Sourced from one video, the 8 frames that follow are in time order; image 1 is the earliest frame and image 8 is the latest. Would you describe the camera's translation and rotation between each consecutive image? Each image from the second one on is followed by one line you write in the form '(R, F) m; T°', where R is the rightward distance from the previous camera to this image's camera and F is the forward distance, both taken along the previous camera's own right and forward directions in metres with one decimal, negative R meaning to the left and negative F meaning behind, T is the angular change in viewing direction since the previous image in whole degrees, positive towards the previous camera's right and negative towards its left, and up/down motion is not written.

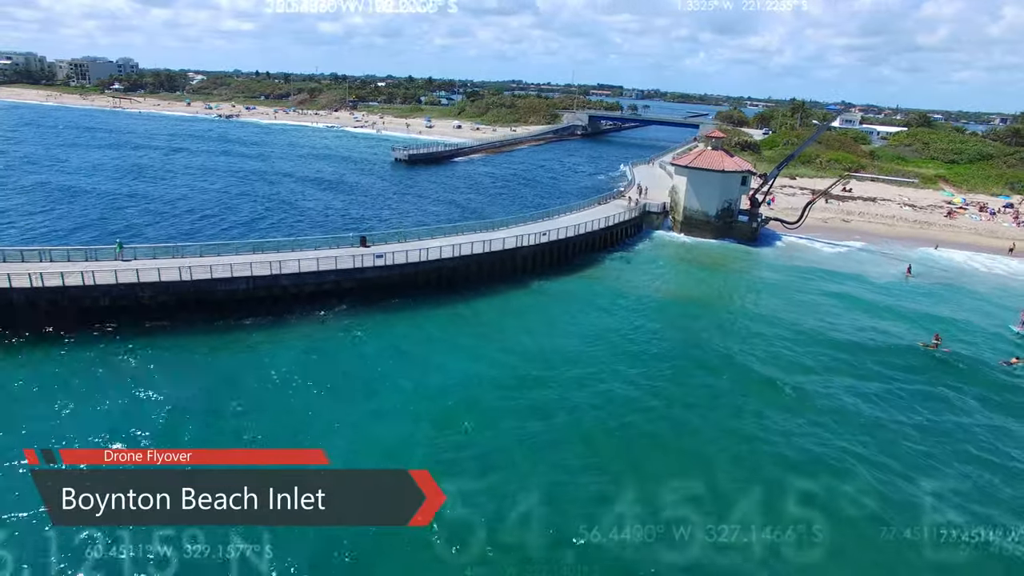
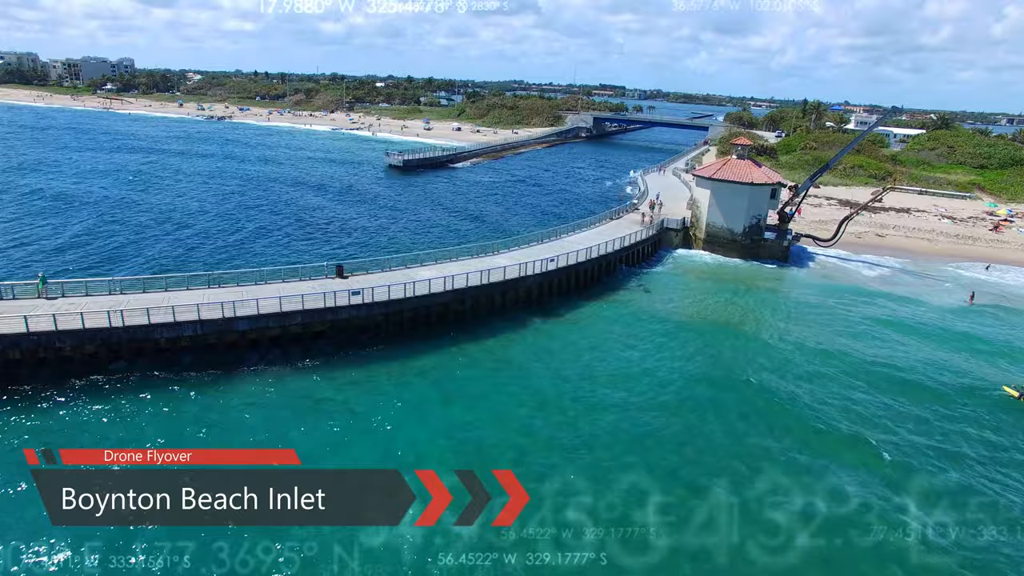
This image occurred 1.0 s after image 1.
(-0.1, +4.8) m; 0°
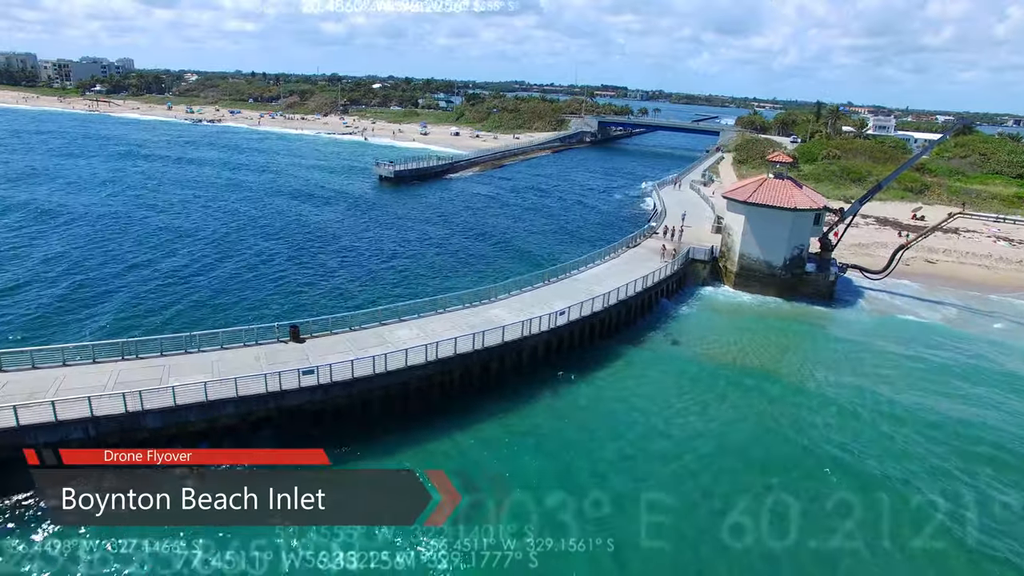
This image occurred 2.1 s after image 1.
(0.0, +5.8) m; 0°
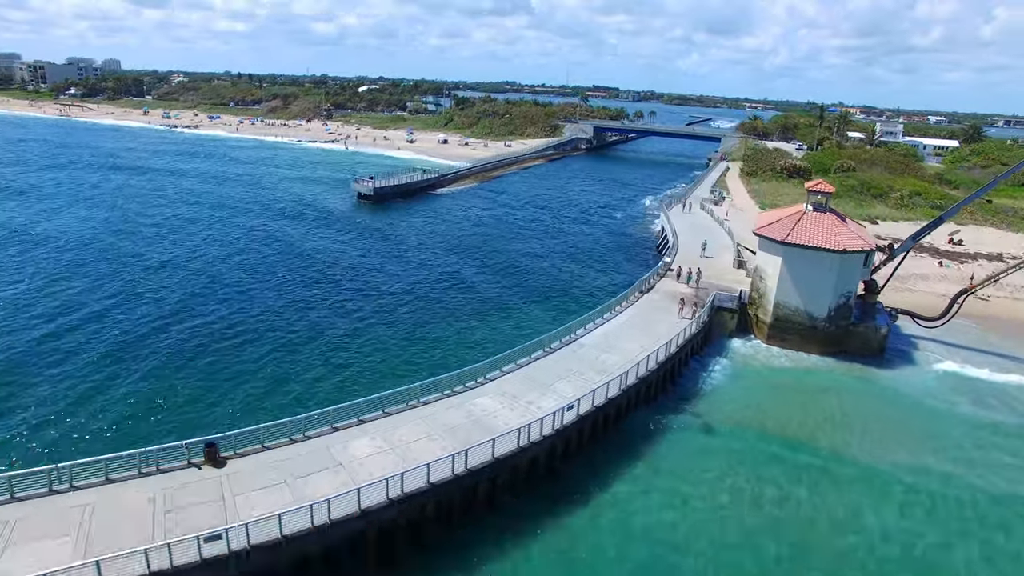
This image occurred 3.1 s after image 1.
(0.0, +5.7) m; +1°
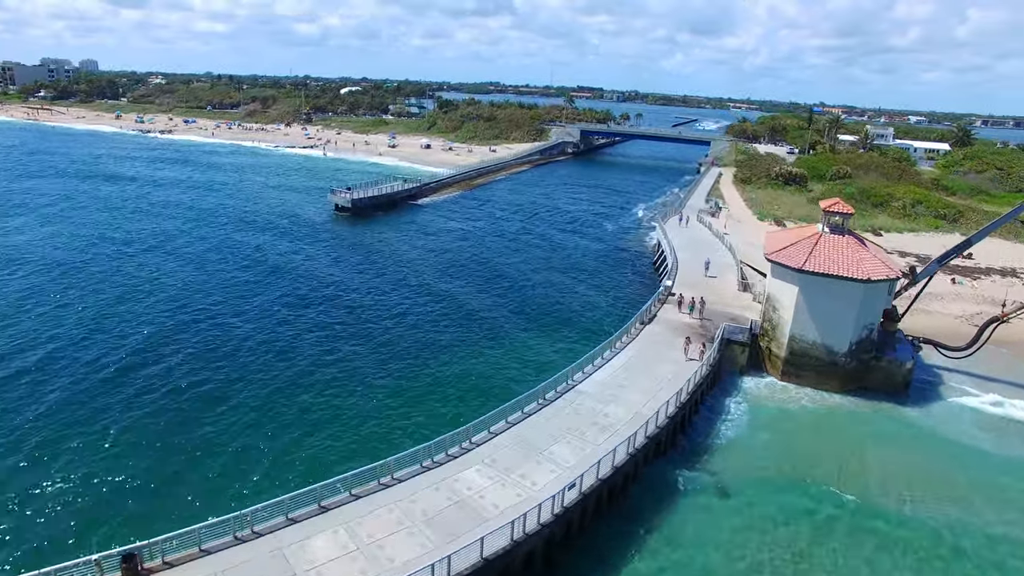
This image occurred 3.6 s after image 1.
(-0.1, +3.0) m; +1°
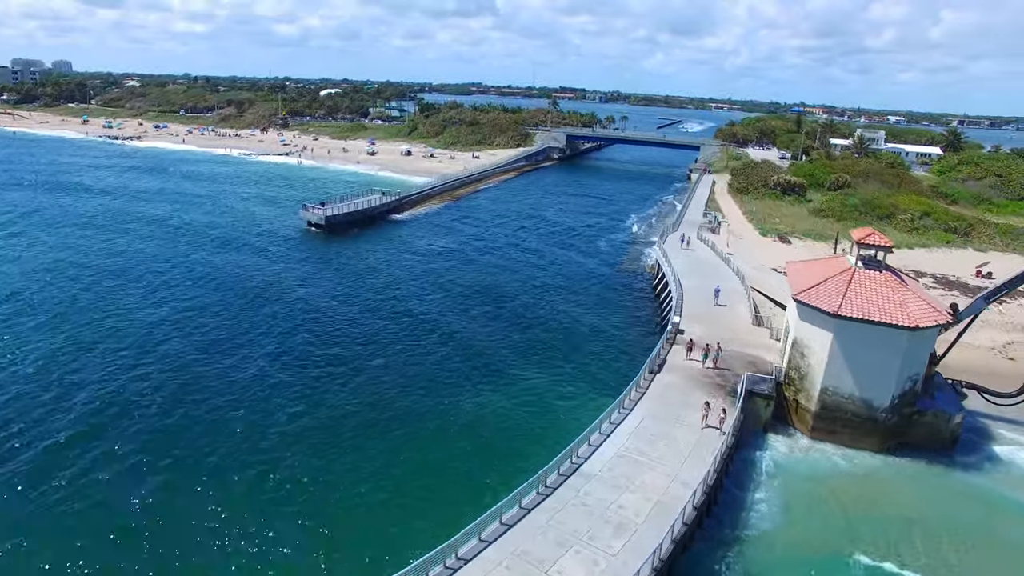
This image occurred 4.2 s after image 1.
(-0.2, +3.7) m; +1°
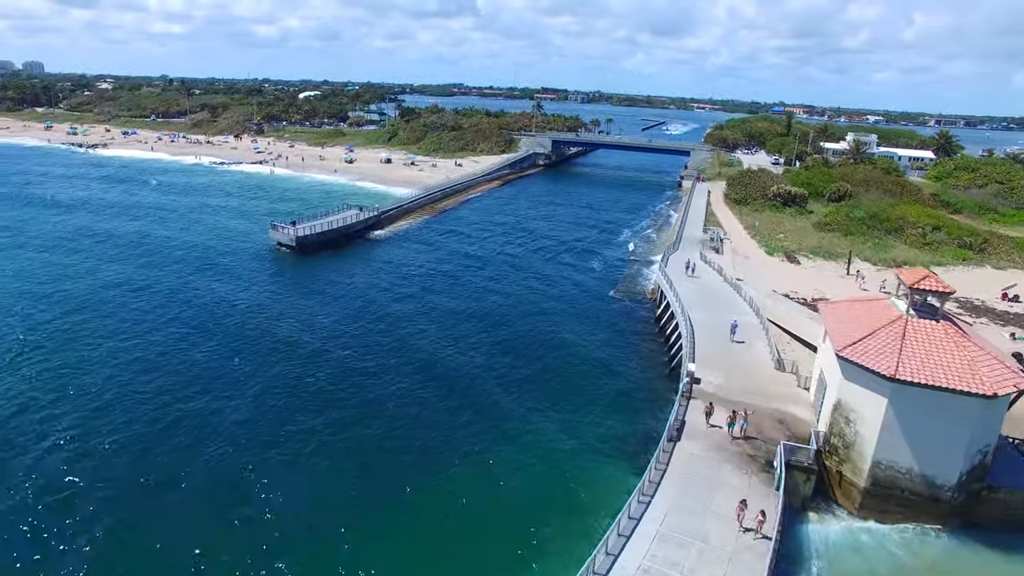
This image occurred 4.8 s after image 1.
(-0.3, +3.9) m; +1°
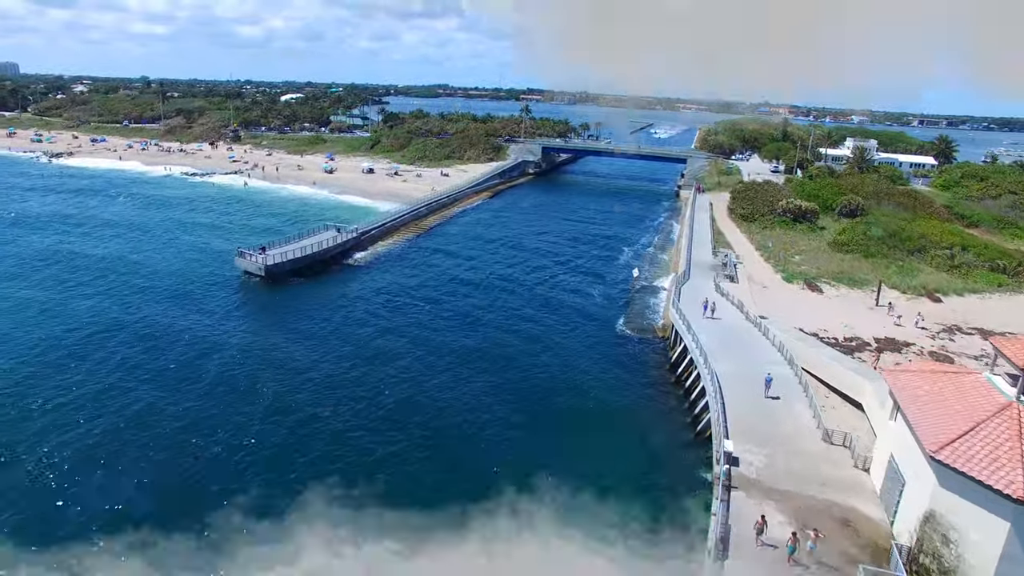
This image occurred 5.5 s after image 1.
(-0.4, +4.6) m; +1°
